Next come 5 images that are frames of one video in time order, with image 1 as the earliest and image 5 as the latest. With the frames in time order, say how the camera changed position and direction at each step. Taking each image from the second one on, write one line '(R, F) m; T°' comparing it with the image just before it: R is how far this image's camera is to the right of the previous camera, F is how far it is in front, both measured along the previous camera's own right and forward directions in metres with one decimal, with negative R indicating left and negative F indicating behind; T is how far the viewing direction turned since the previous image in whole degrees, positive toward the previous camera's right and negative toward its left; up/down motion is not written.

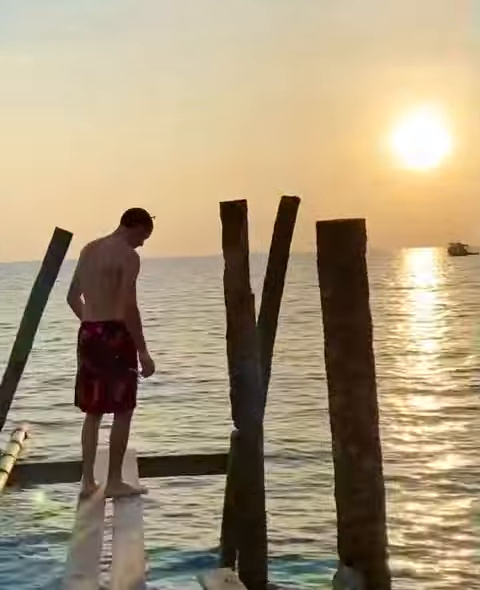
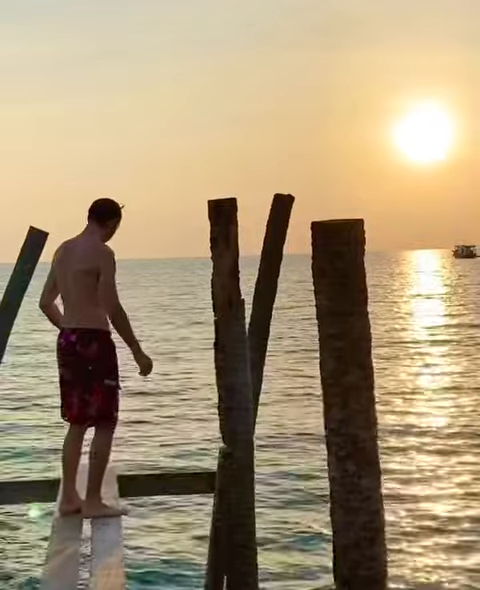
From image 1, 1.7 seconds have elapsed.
(0.0, +0.4) m; 0°
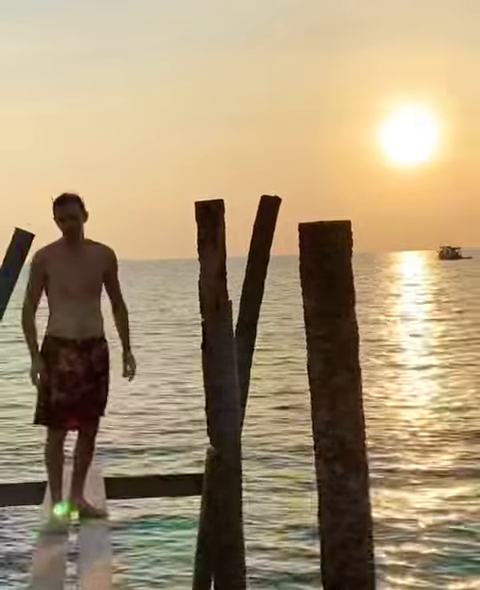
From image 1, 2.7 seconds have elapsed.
(0.0, 0.0) m; +1°
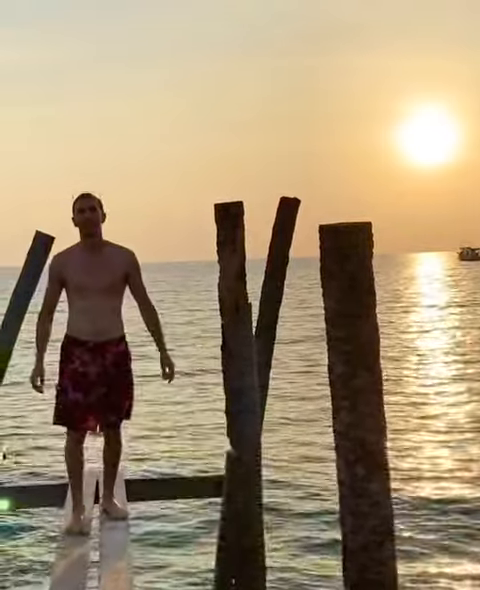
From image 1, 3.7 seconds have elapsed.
(0.0, 0.0) m; -1°
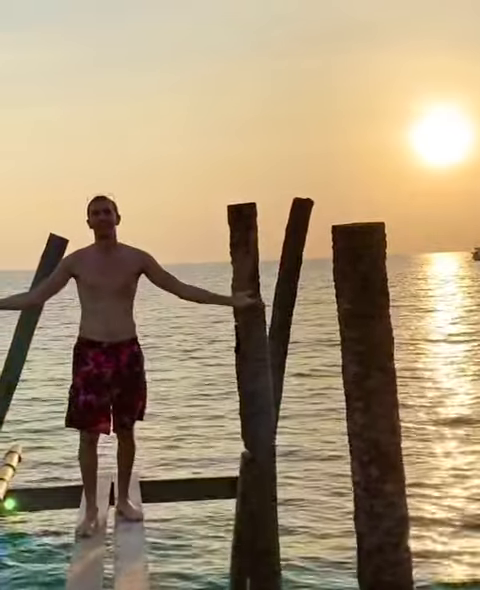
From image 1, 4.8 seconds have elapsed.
(0.0, 0.0) m; -1°
